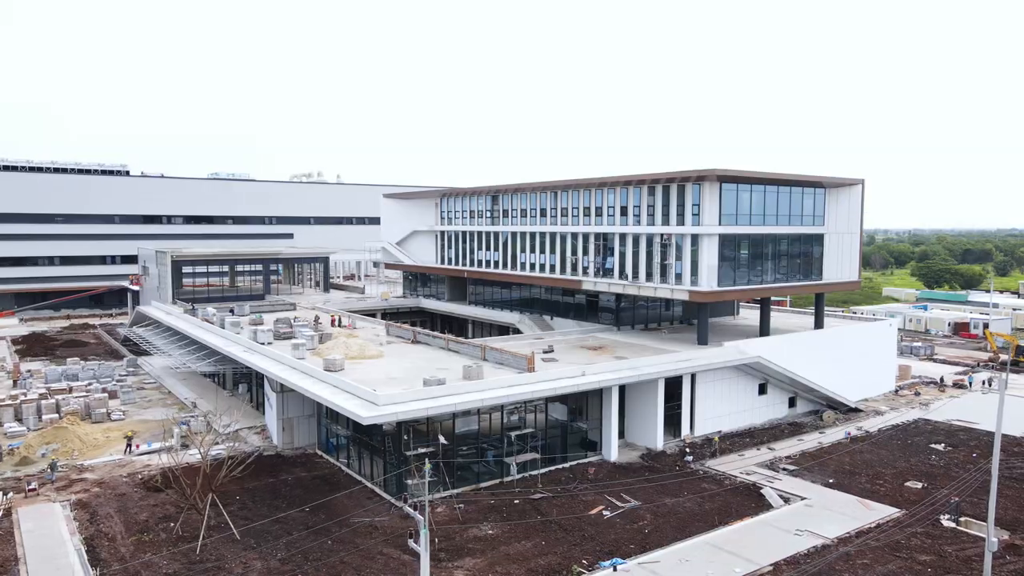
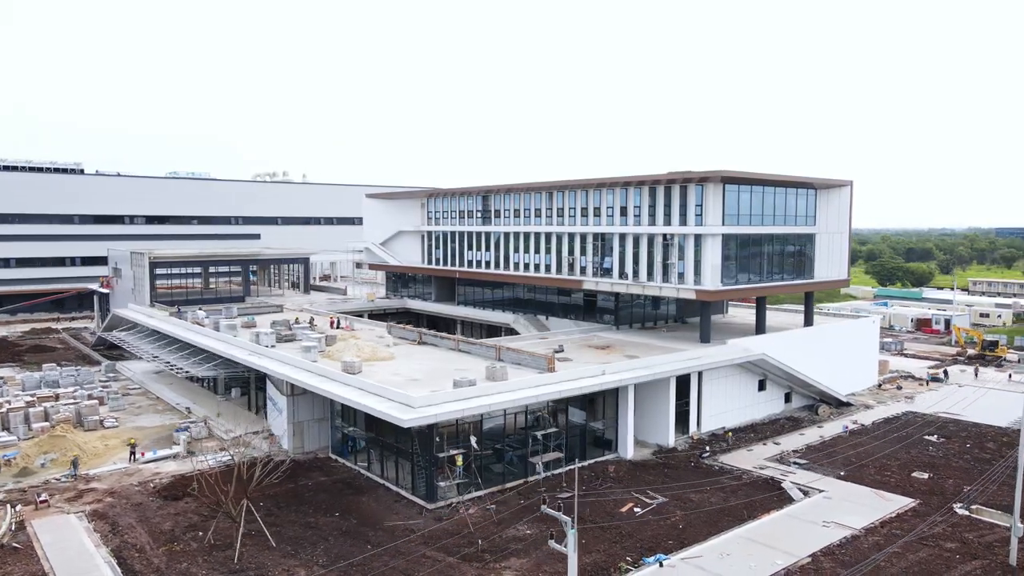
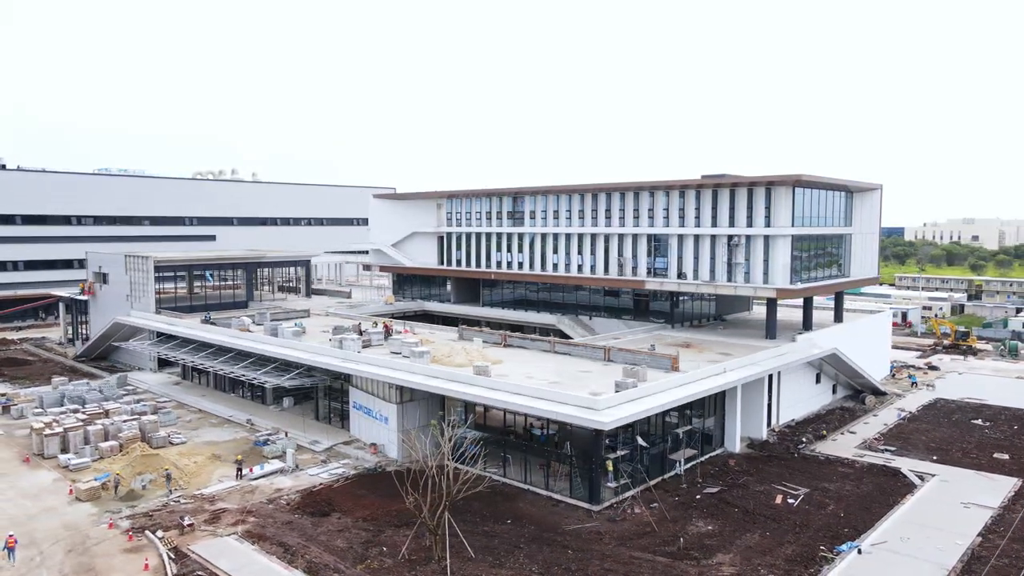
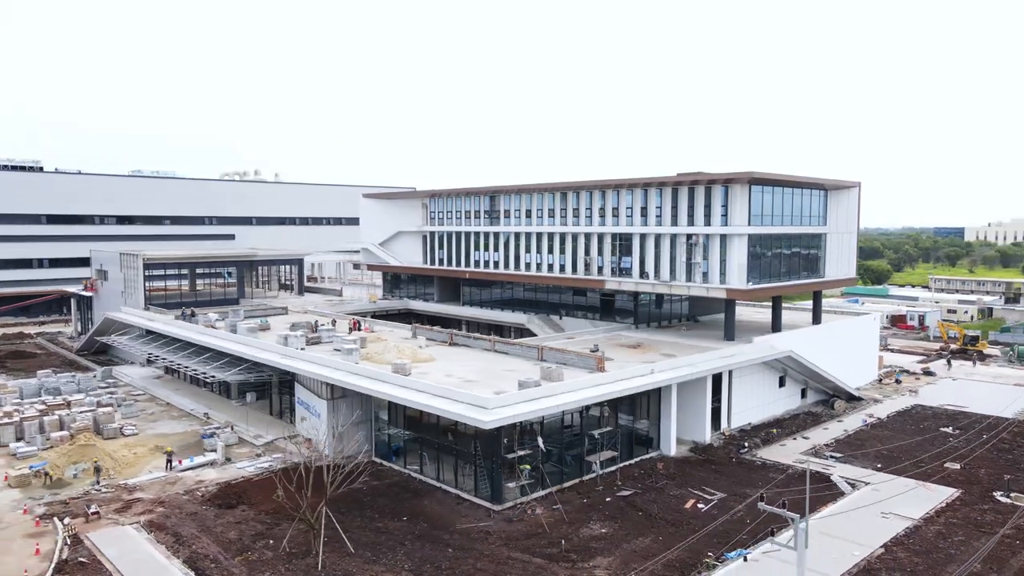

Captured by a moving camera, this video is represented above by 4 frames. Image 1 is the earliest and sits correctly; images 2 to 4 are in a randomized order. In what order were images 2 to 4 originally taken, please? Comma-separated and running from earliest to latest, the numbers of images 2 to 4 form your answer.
2, 4, 3
